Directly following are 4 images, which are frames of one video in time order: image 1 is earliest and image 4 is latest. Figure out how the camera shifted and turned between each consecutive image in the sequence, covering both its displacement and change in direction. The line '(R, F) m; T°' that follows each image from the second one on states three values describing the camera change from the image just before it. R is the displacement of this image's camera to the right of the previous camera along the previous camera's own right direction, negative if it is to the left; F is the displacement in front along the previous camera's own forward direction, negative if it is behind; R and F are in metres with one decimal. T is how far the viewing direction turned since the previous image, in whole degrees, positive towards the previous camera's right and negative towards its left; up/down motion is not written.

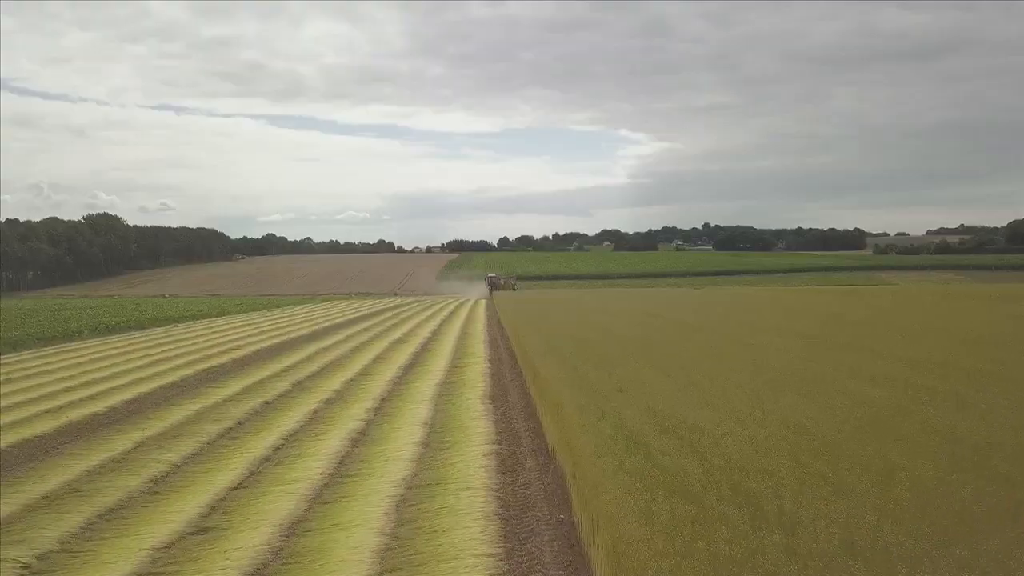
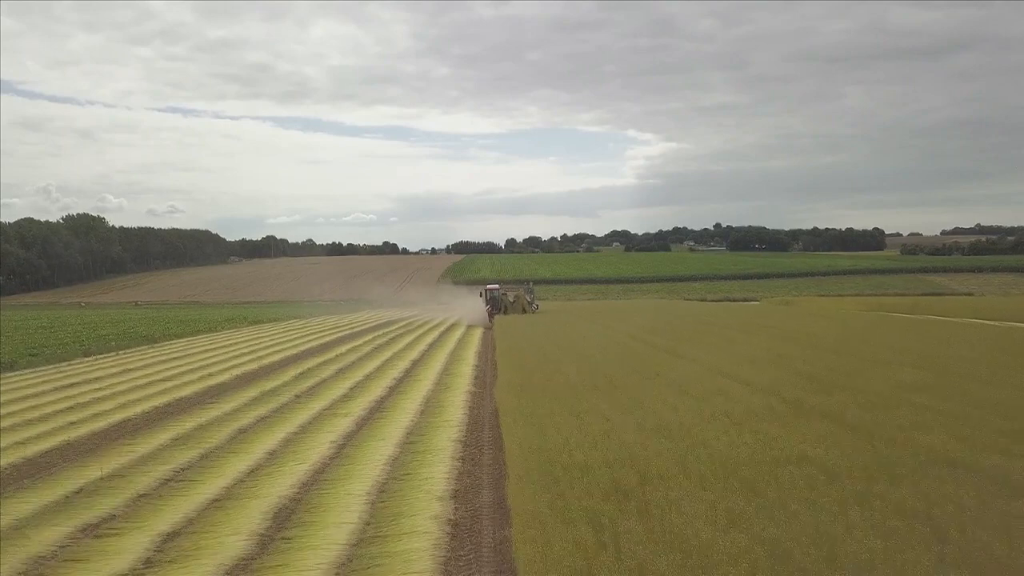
(-0.1, +3.3) m; -1°
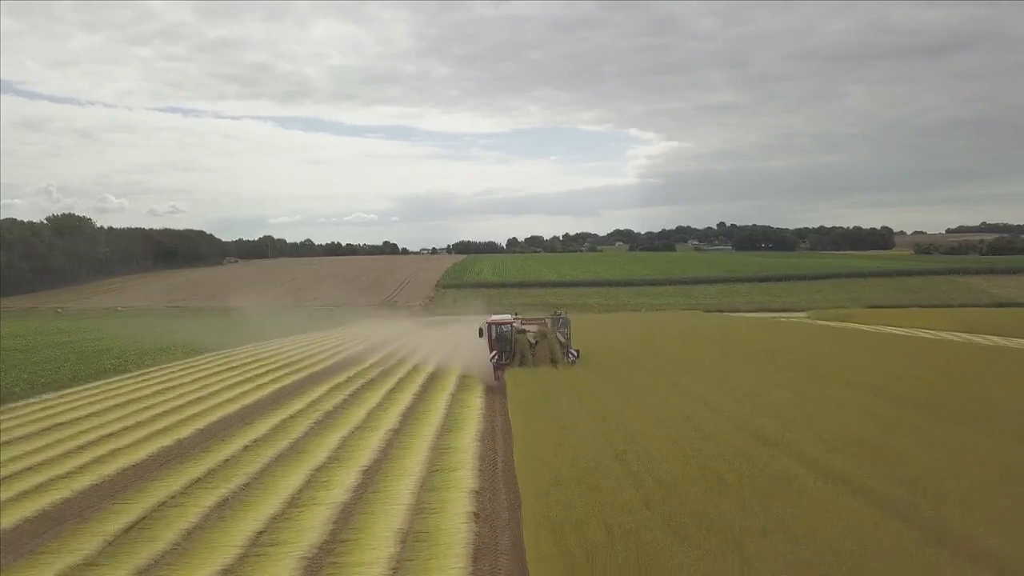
(-0.2, +1.9) m; 0°
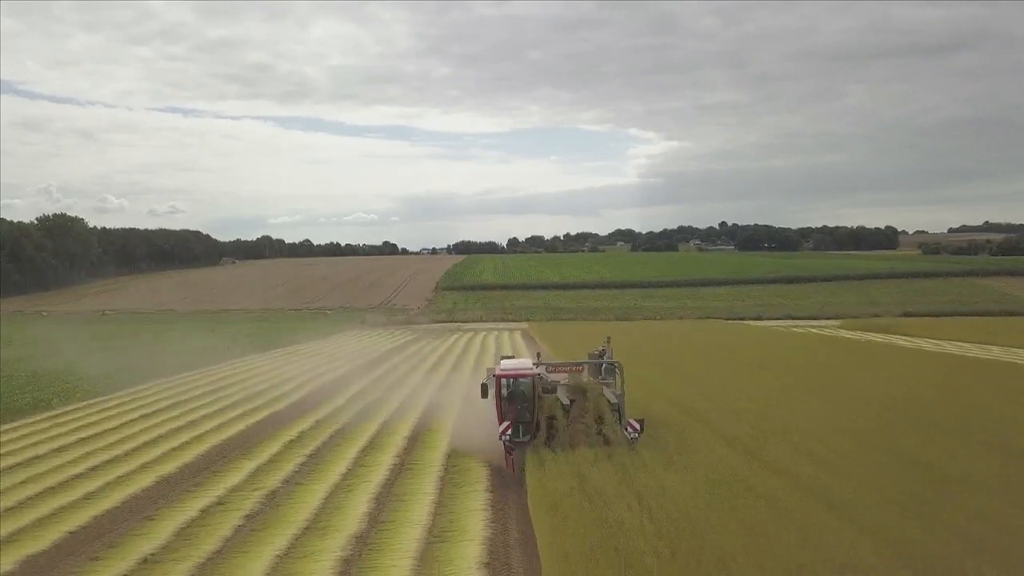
(-0.1, +1.0) m; 0°
